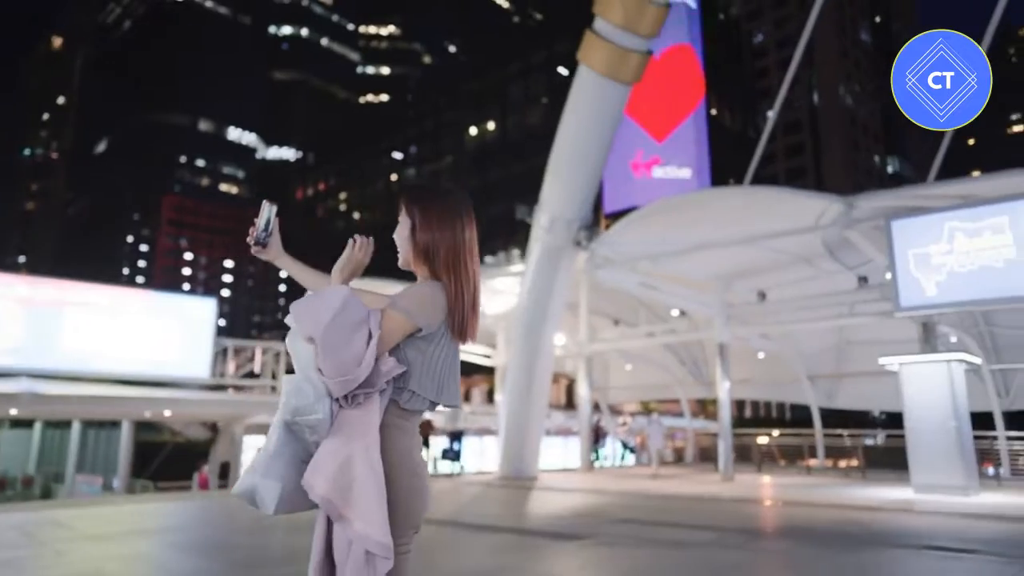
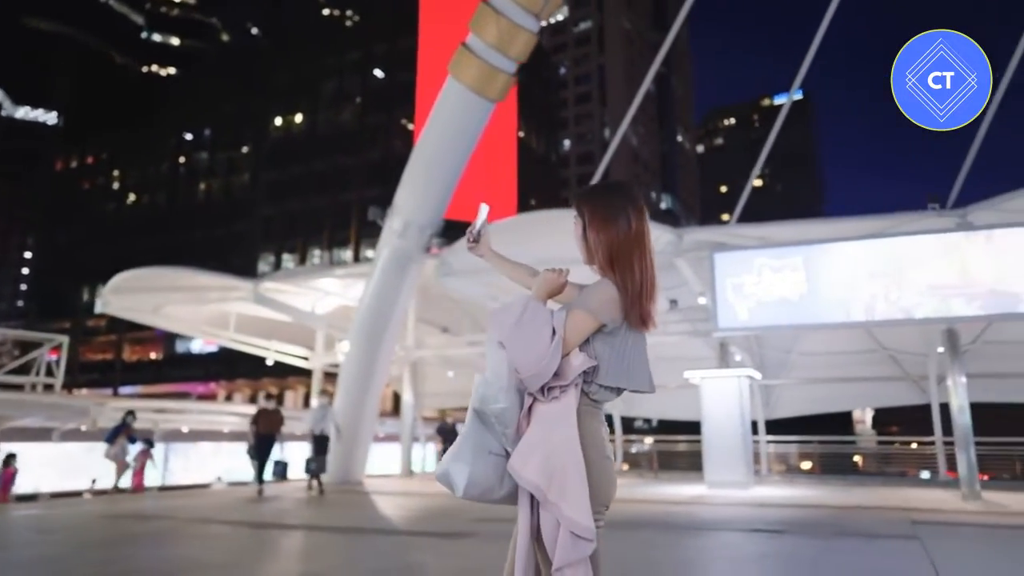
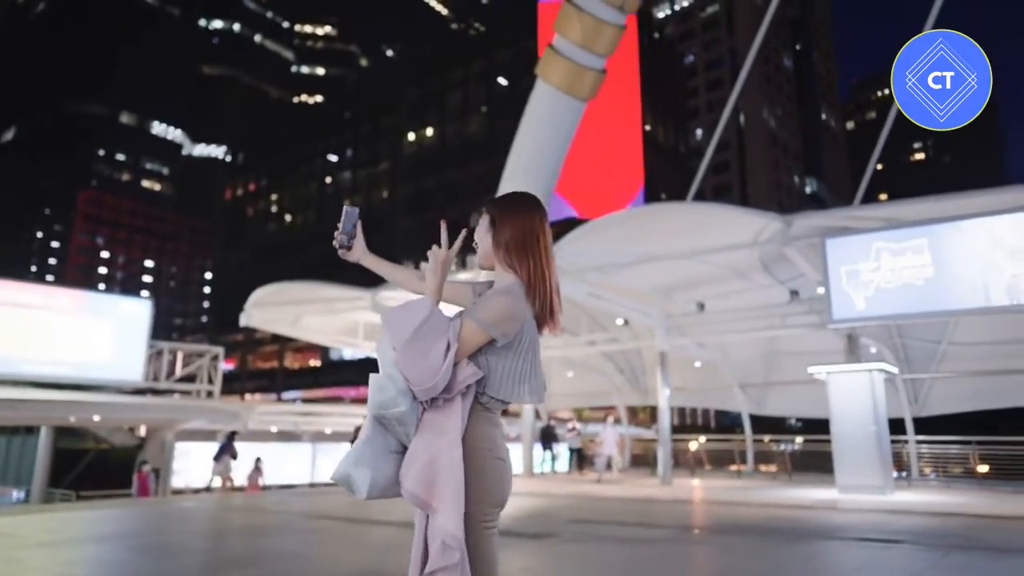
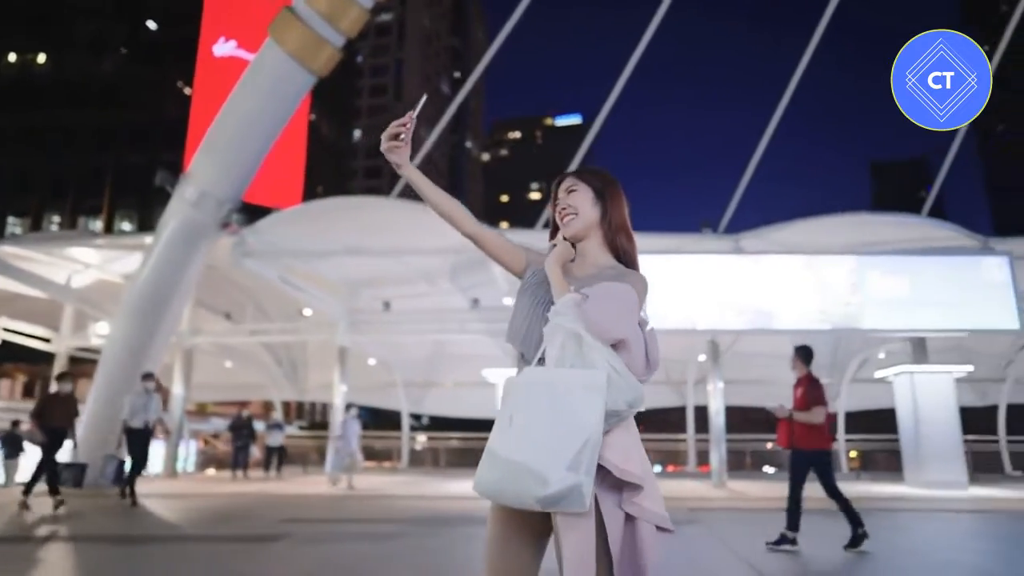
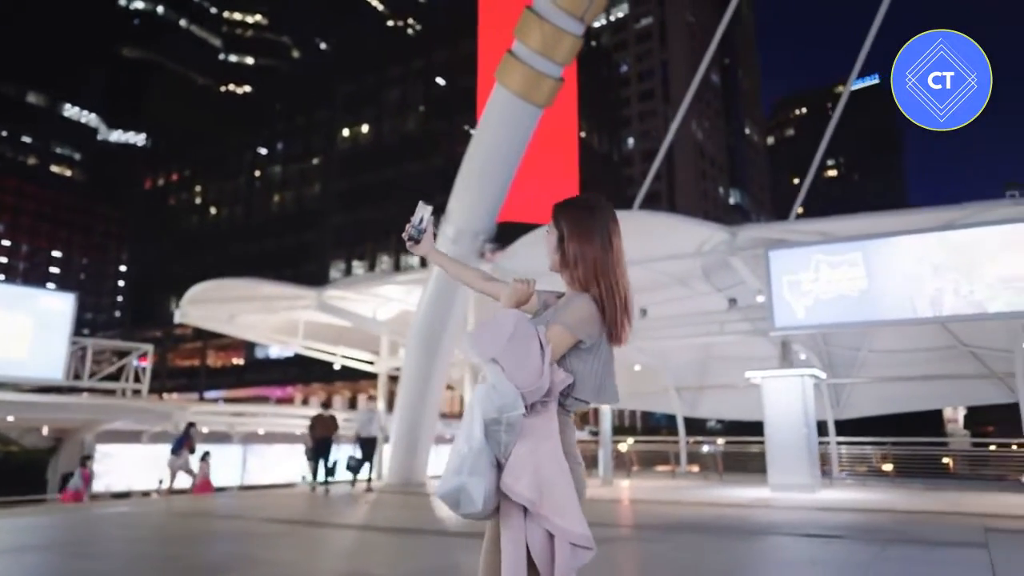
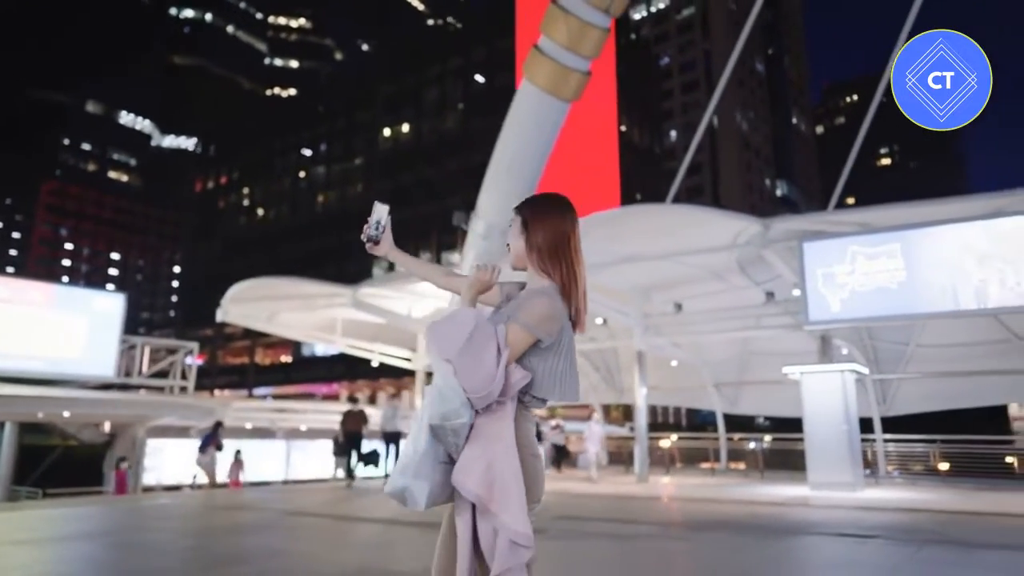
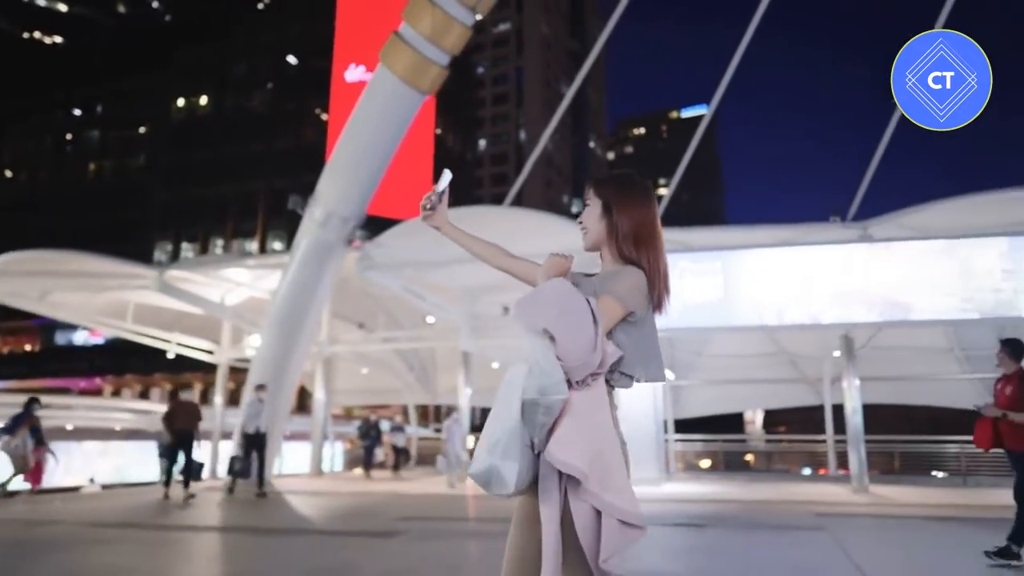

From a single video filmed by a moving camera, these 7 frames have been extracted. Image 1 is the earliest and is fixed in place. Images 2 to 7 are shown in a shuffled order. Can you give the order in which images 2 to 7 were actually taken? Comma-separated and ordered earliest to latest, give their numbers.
3, 6, 5, 2, 7, 4
